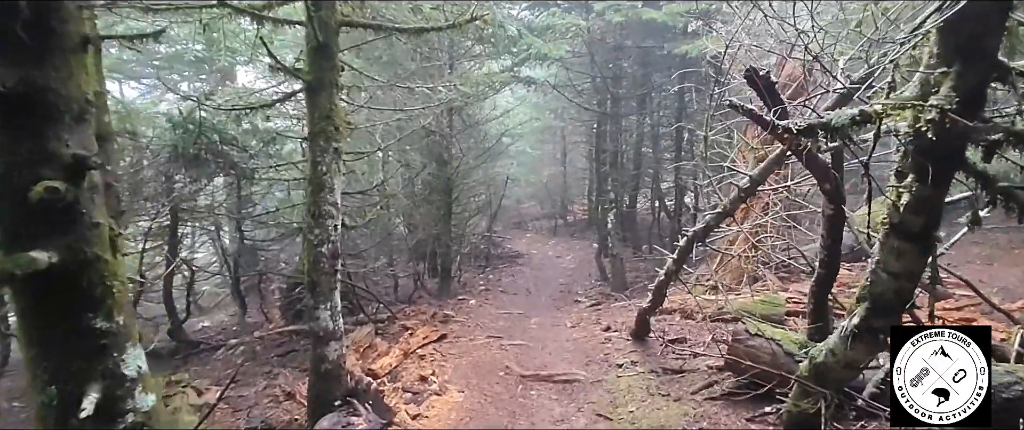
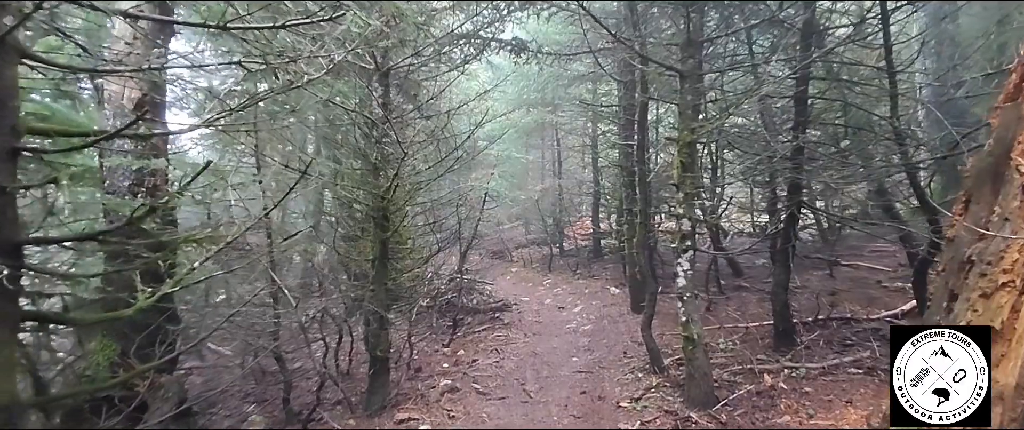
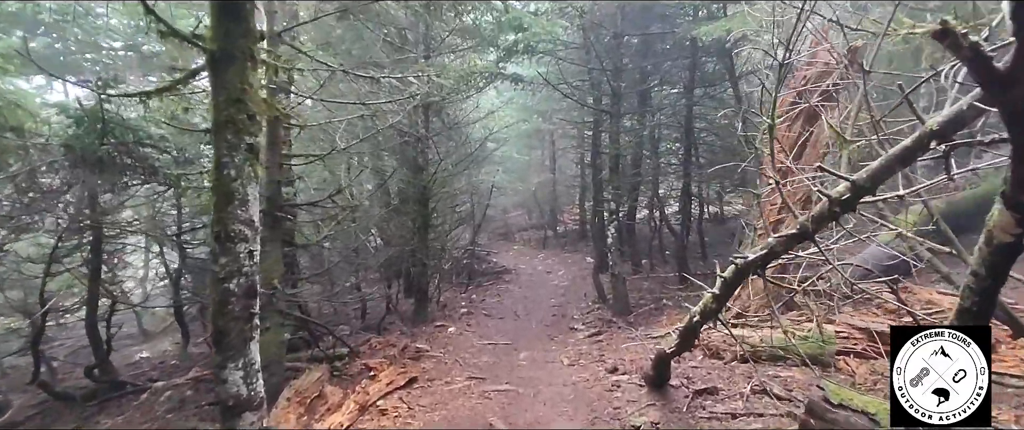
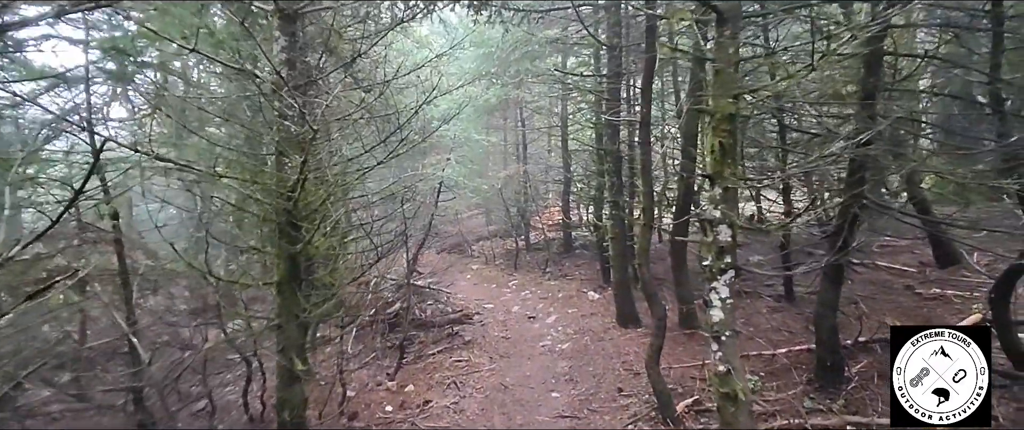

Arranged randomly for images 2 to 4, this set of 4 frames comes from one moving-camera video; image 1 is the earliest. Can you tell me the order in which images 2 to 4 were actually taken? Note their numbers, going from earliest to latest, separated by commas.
3, 2, 4
